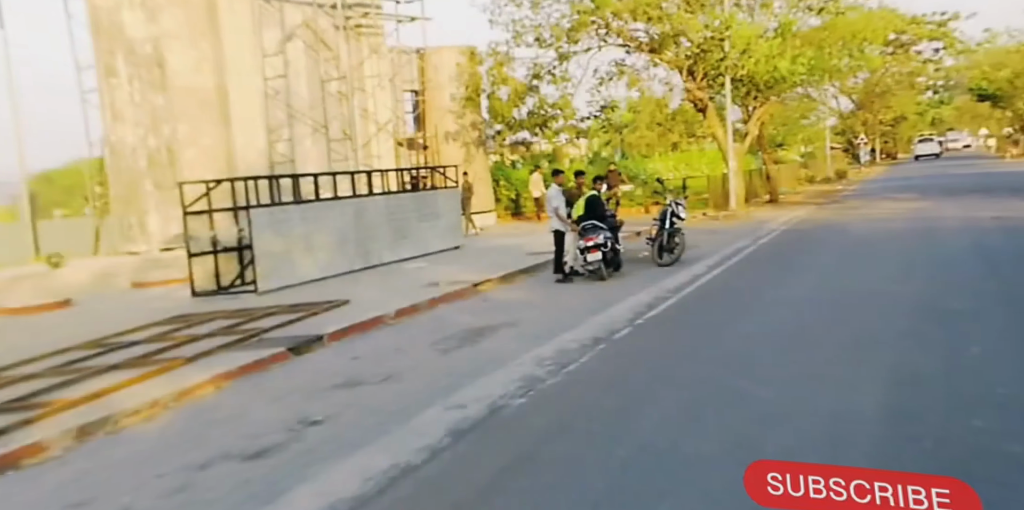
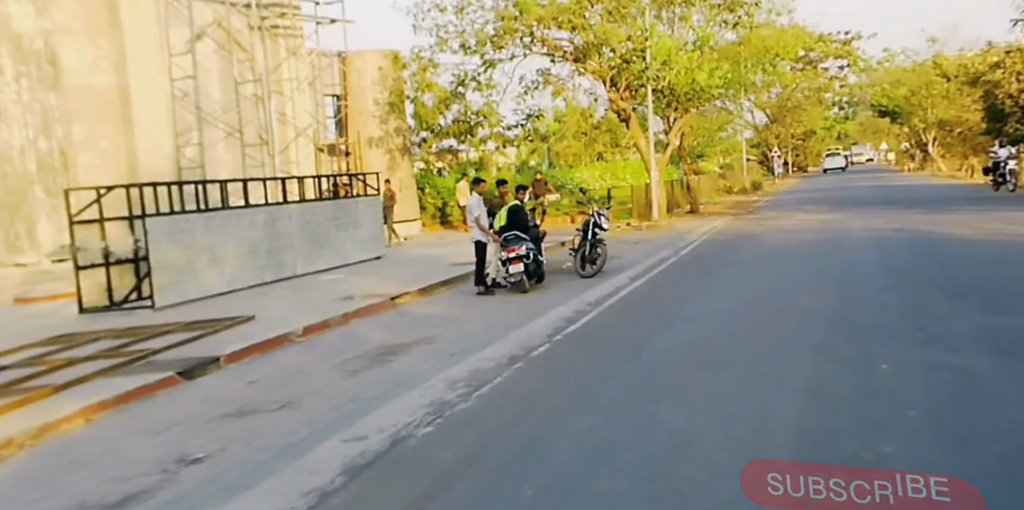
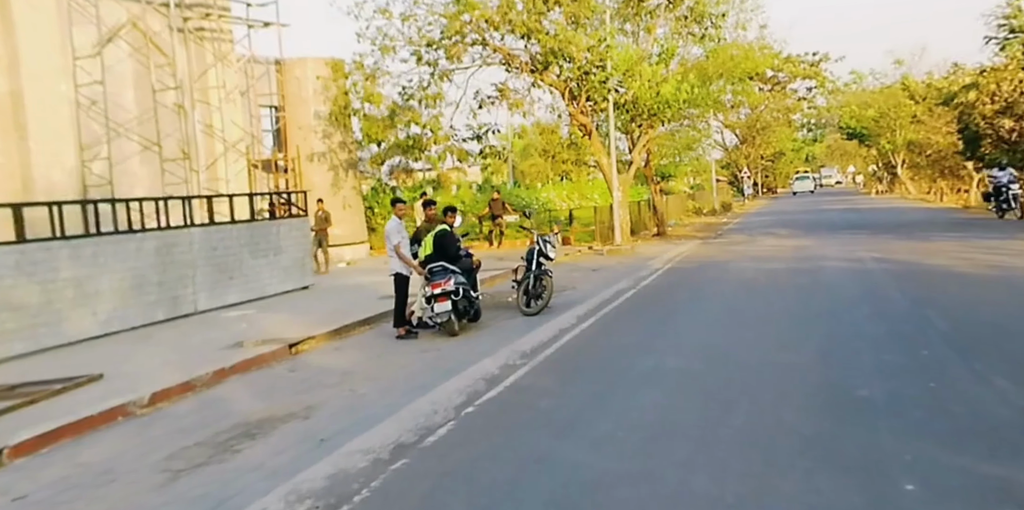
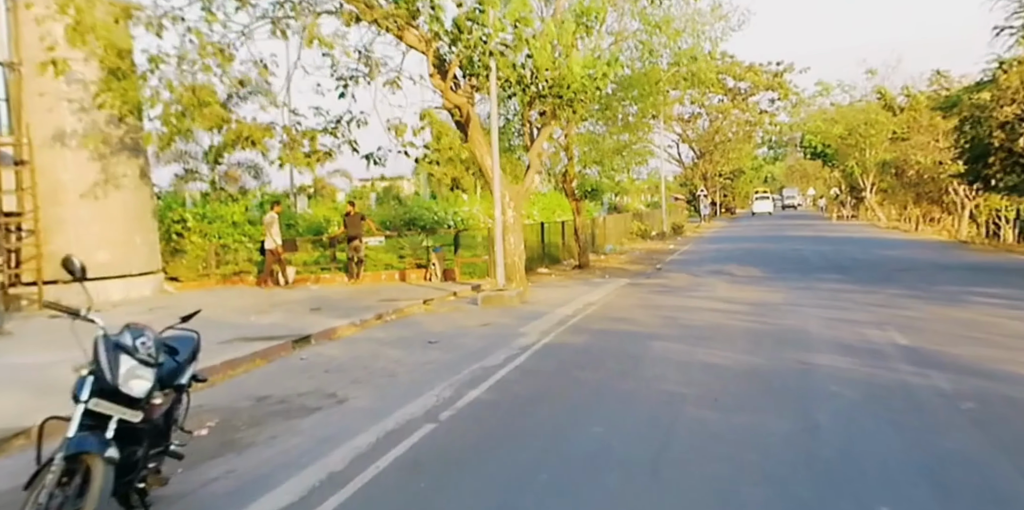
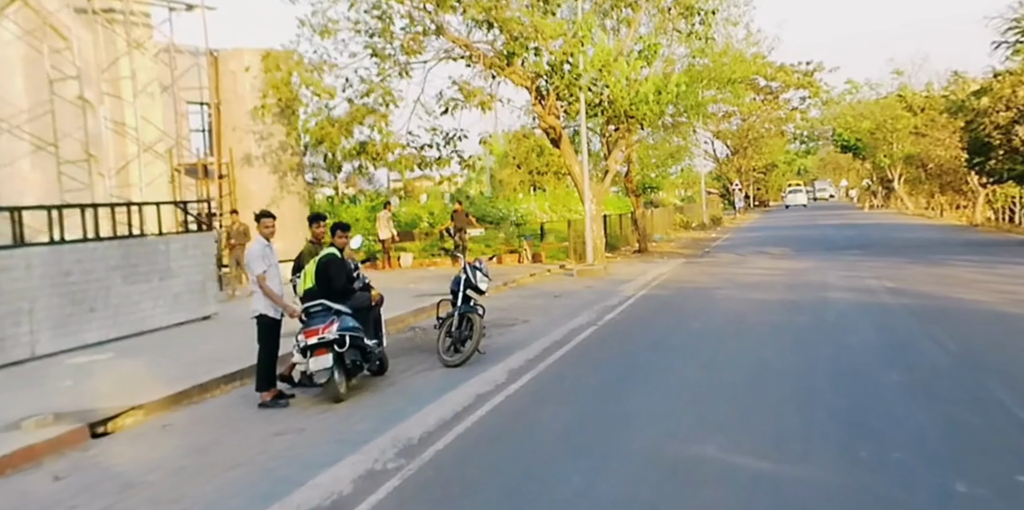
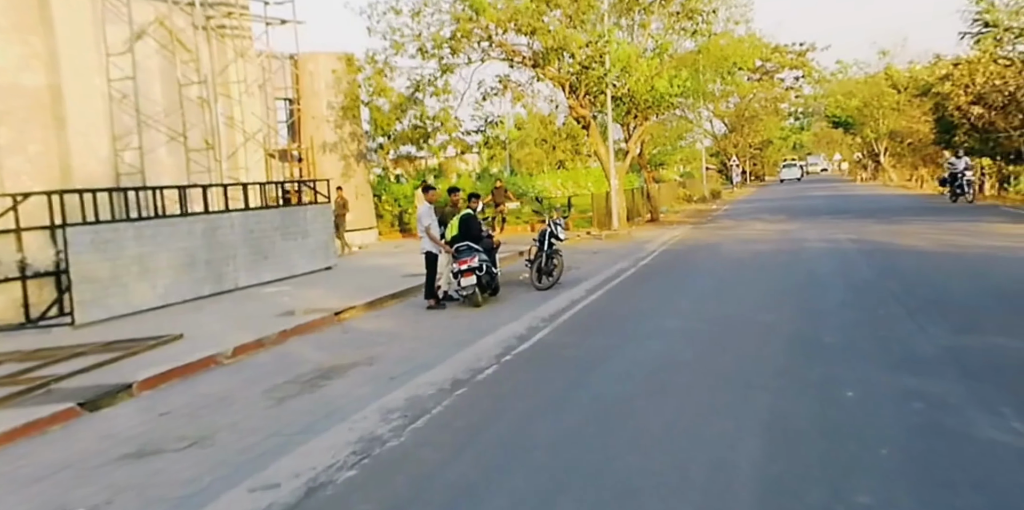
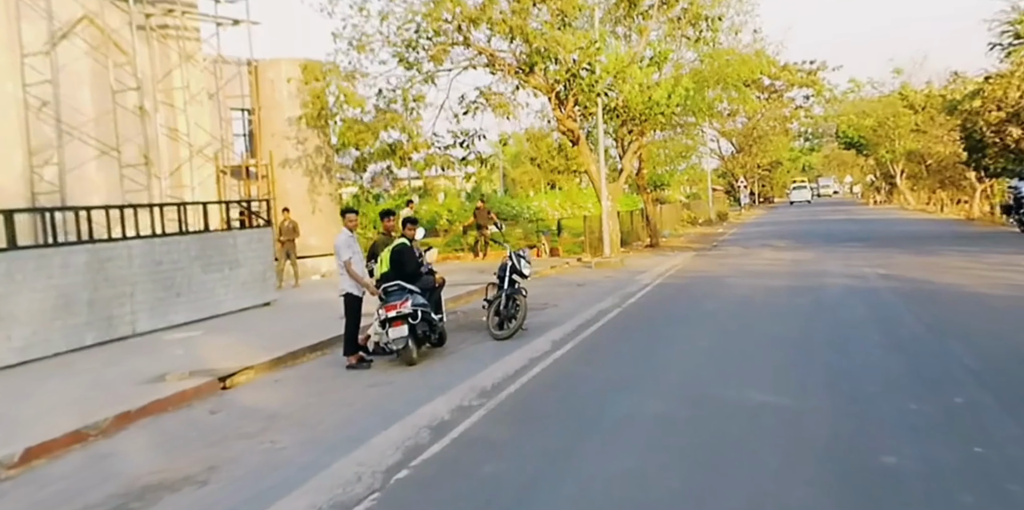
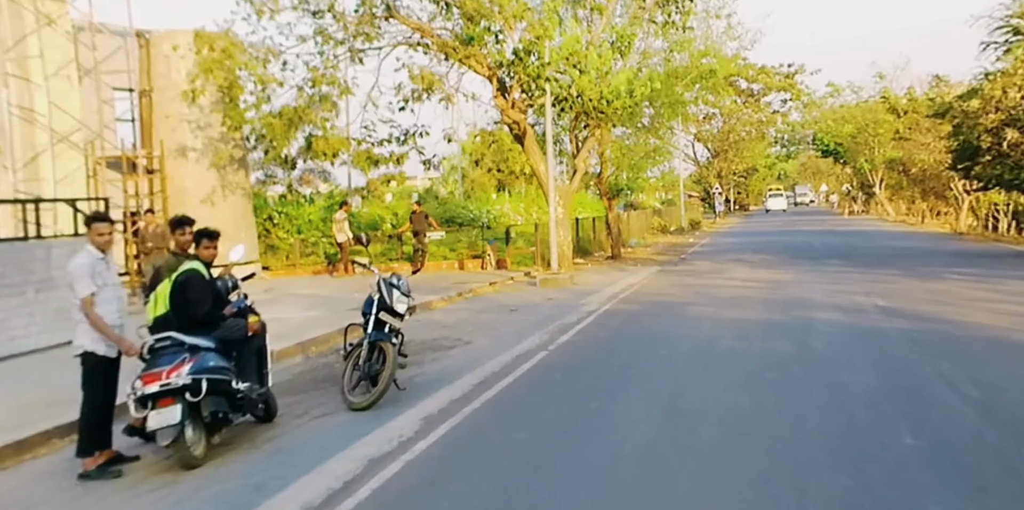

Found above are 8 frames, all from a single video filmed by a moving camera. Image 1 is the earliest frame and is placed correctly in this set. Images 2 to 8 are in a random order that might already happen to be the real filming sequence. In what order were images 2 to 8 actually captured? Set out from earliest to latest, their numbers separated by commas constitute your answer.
2, 6, 3, 7, 5, 8, 4
